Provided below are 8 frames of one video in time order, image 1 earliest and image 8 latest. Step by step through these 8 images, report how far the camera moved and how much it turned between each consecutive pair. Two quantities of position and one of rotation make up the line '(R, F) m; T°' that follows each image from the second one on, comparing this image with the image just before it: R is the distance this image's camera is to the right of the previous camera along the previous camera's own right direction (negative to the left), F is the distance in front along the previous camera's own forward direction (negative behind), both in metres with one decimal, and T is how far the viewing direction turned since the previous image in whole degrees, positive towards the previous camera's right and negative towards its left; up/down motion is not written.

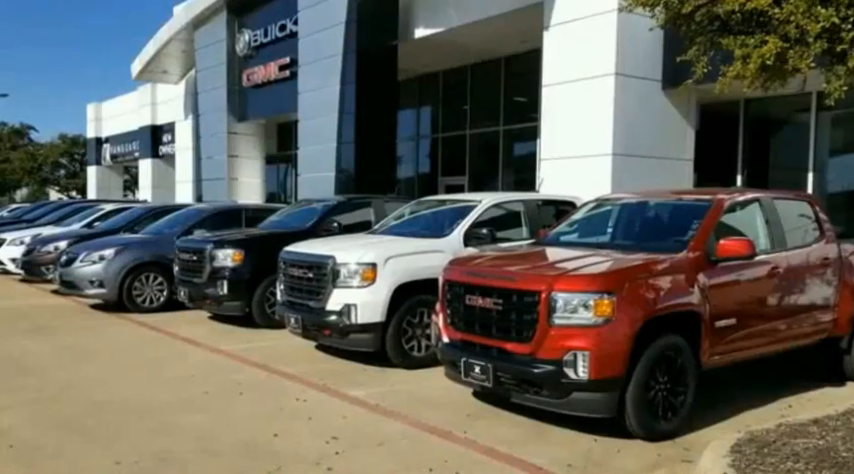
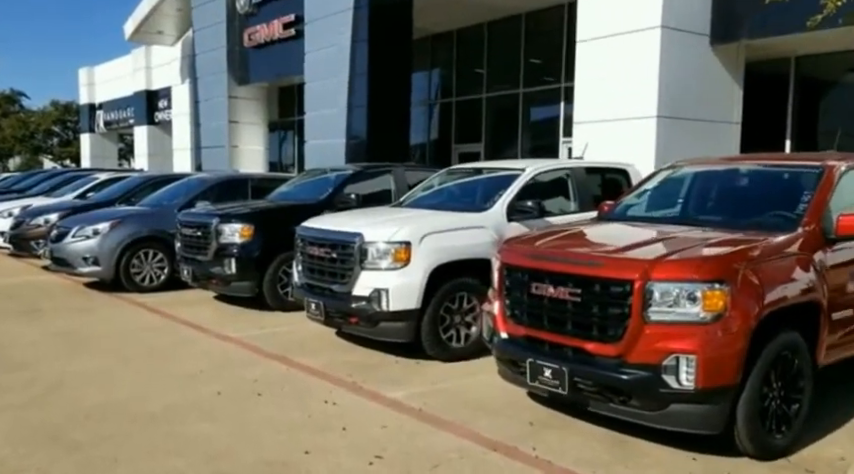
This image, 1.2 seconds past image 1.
(-0.4, +1.0) m; 0°
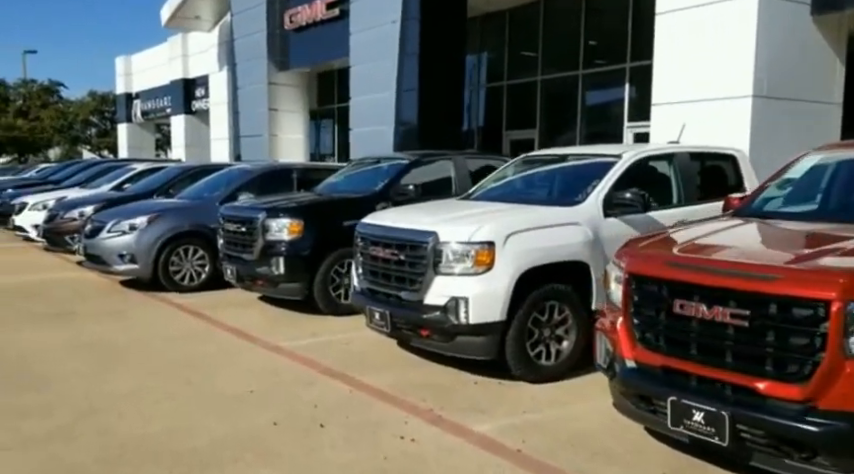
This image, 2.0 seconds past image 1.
(-0.4, +1.0) m; -3°
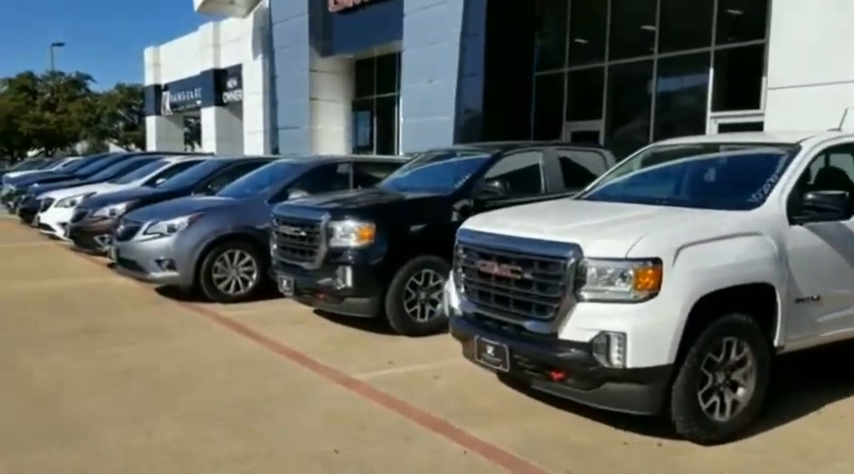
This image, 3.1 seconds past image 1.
(-0.7, +1.3) m; -2°
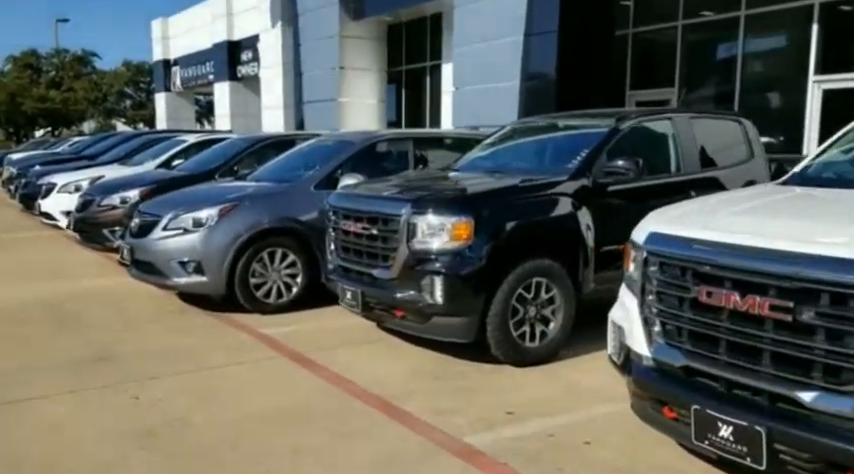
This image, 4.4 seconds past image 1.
(-0.8, +1.7) m; -1°
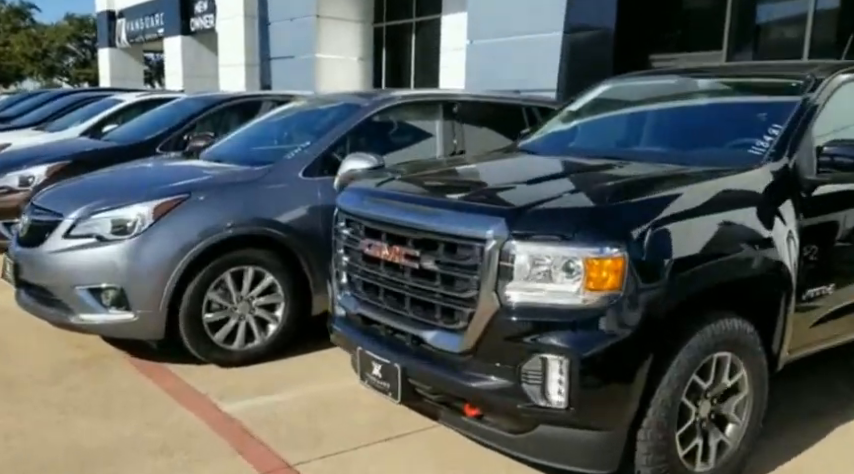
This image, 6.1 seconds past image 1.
(-0.6, +2.4) m; +3°
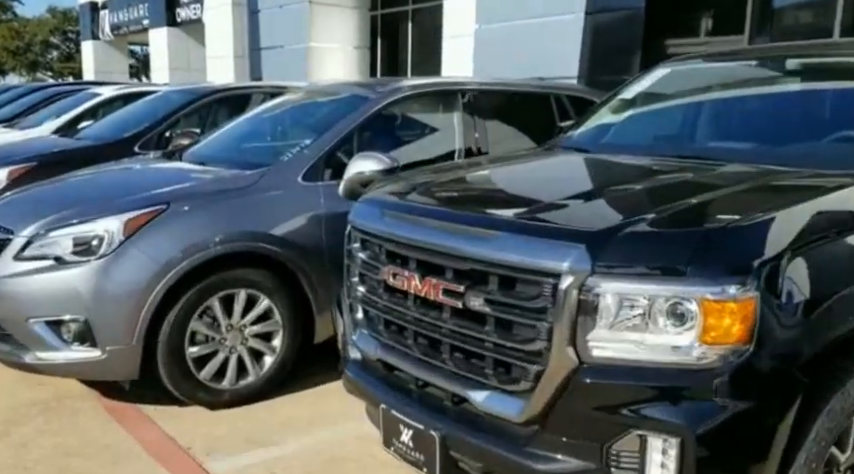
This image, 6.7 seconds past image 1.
(-0.2, +0.7) m; +1°
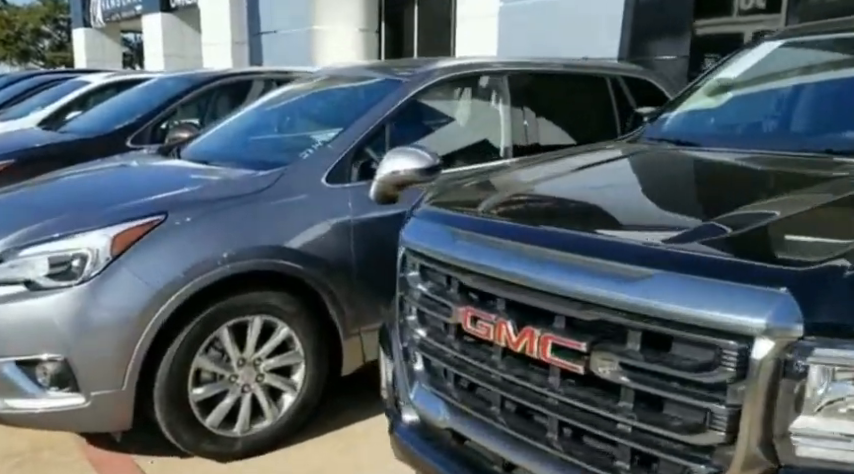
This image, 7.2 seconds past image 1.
(-0.2, +0.7) m; 0°
